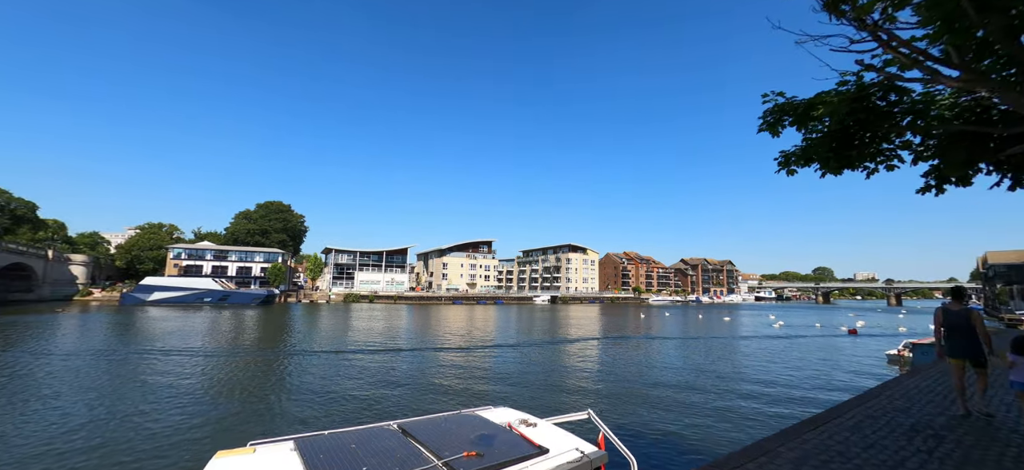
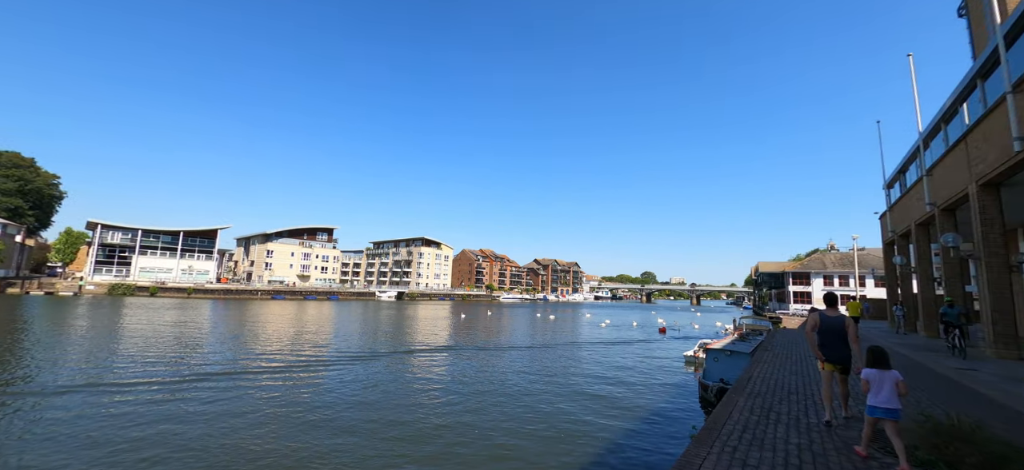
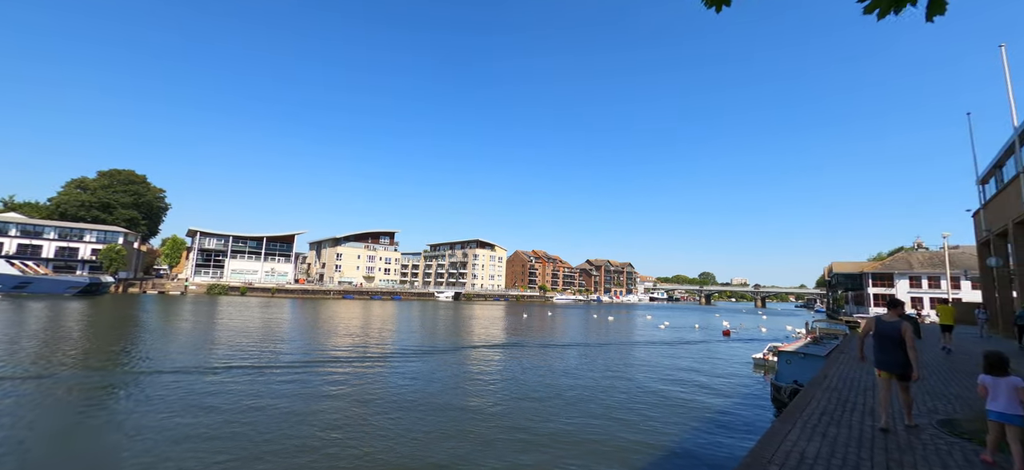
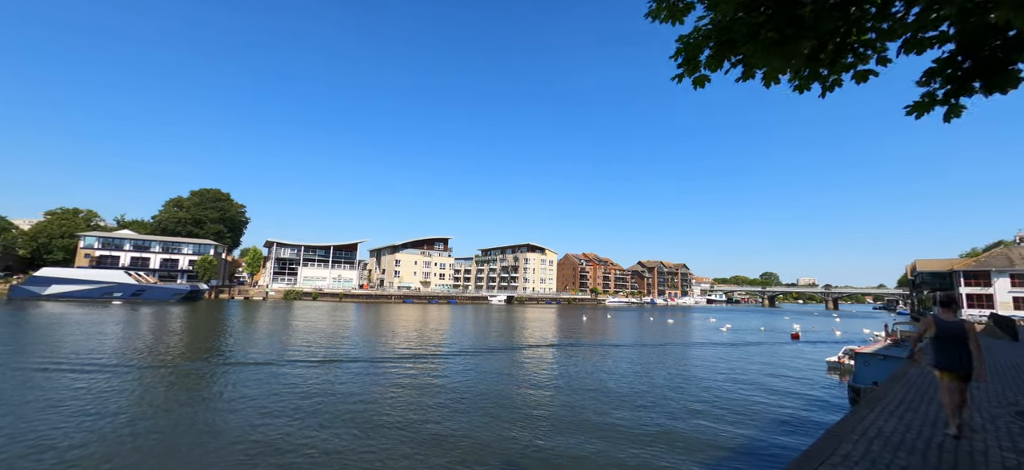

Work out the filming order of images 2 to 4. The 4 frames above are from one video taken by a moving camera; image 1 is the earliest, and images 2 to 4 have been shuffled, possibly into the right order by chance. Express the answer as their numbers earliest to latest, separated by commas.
4, 3, 2
